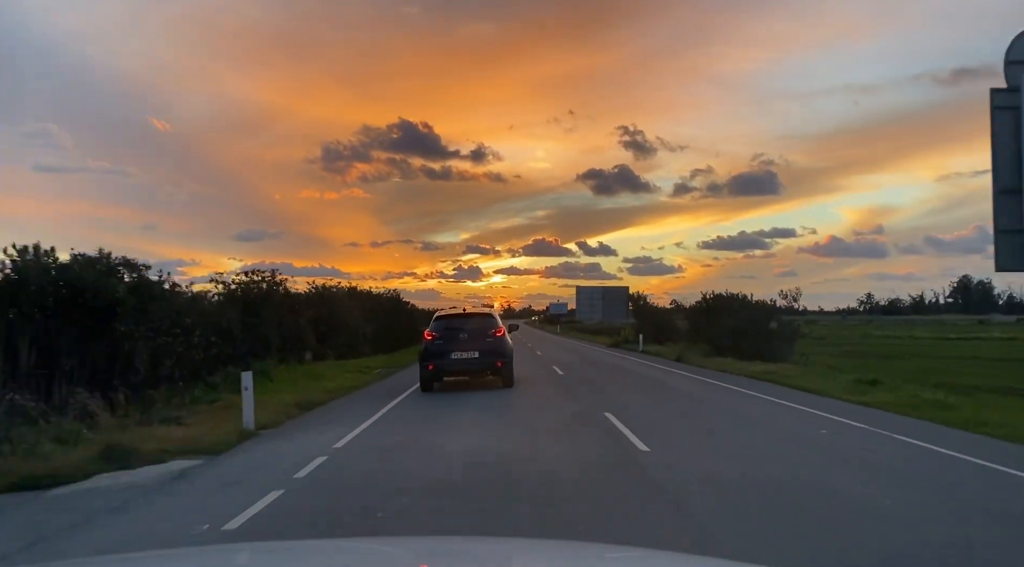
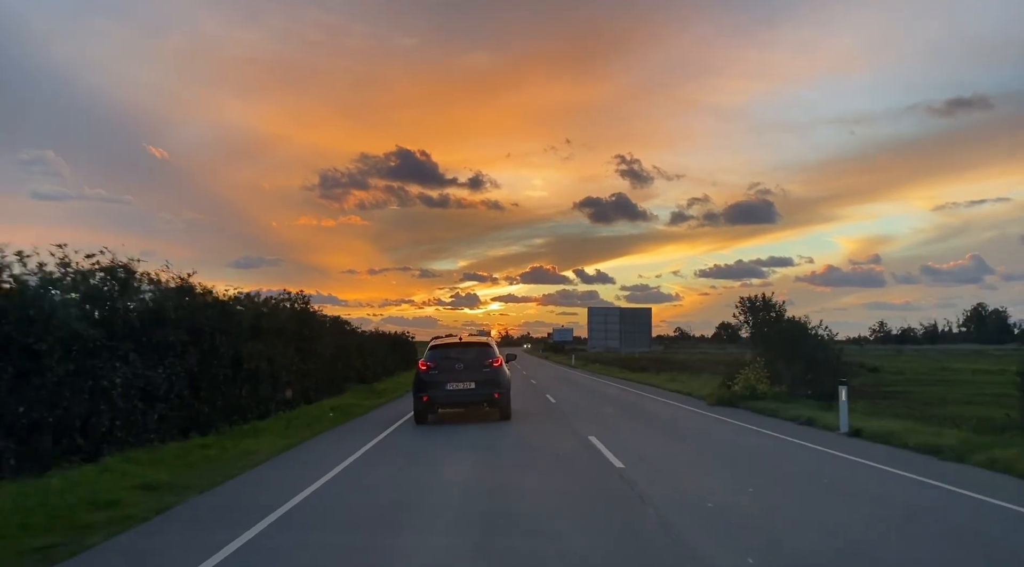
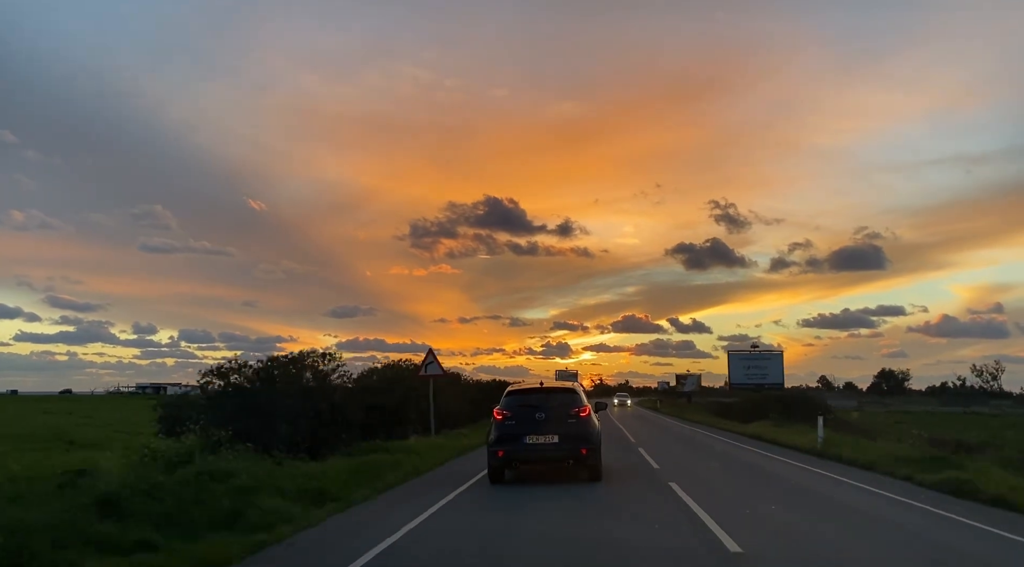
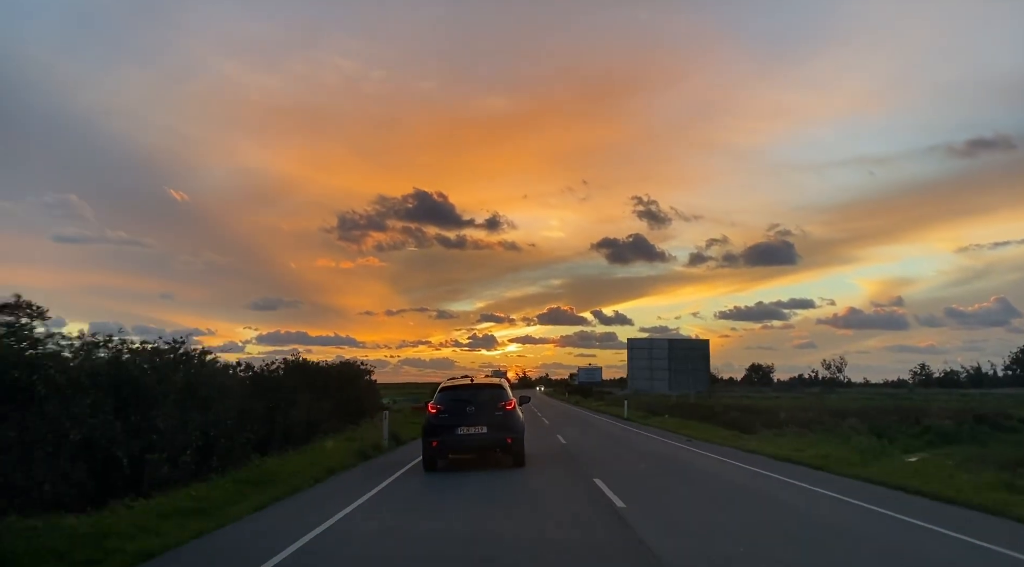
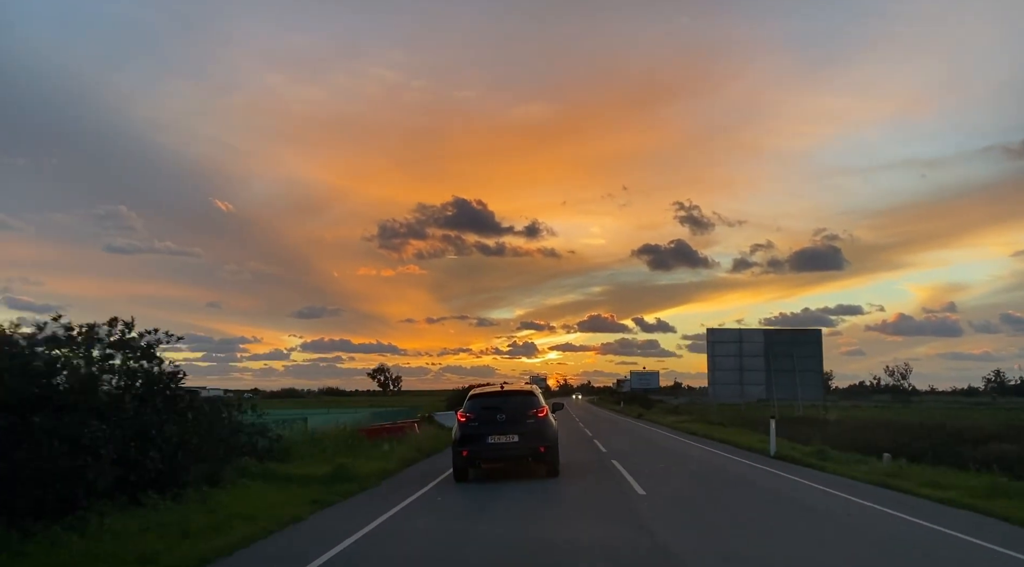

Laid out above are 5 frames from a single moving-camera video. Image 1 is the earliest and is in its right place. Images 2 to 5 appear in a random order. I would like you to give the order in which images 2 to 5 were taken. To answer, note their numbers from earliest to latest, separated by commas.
2, 4, 5, 3
